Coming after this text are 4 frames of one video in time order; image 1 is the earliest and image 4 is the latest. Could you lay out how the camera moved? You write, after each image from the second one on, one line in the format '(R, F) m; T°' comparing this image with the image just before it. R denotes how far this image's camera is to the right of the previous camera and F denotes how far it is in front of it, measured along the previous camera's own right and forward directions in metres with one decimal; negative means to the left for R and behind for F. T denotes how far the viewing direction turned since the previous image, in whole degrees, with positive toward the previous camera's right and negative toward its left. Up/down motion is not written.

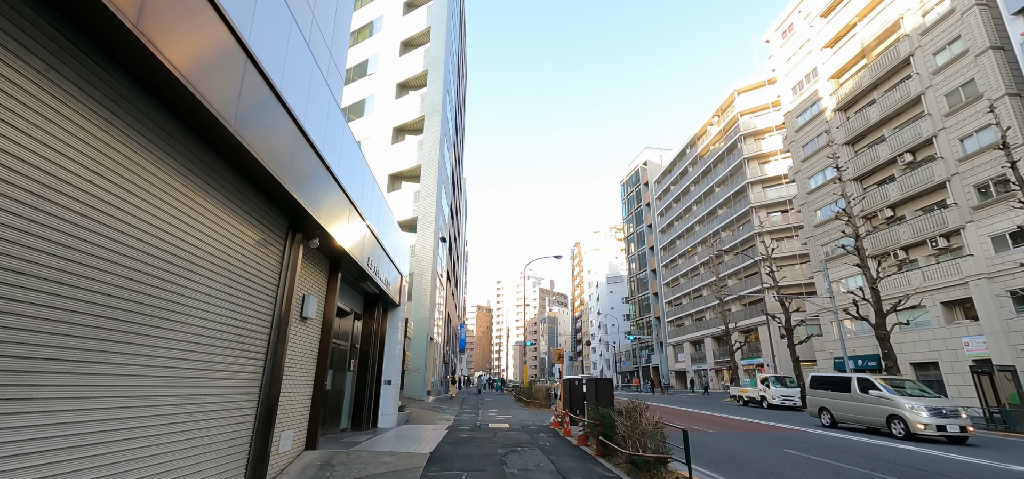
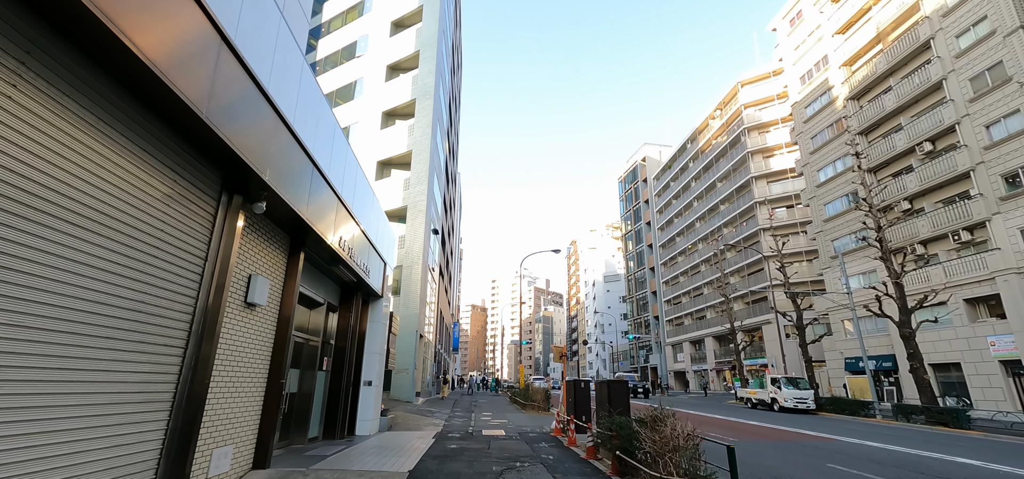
(-0.1, +1.6) m; +1°
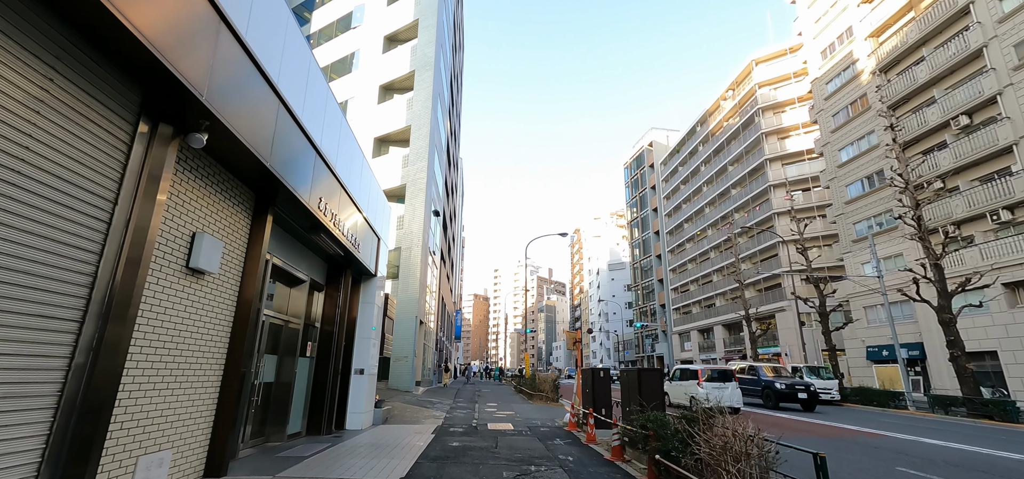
(-0.2, +1.4) m; 0°
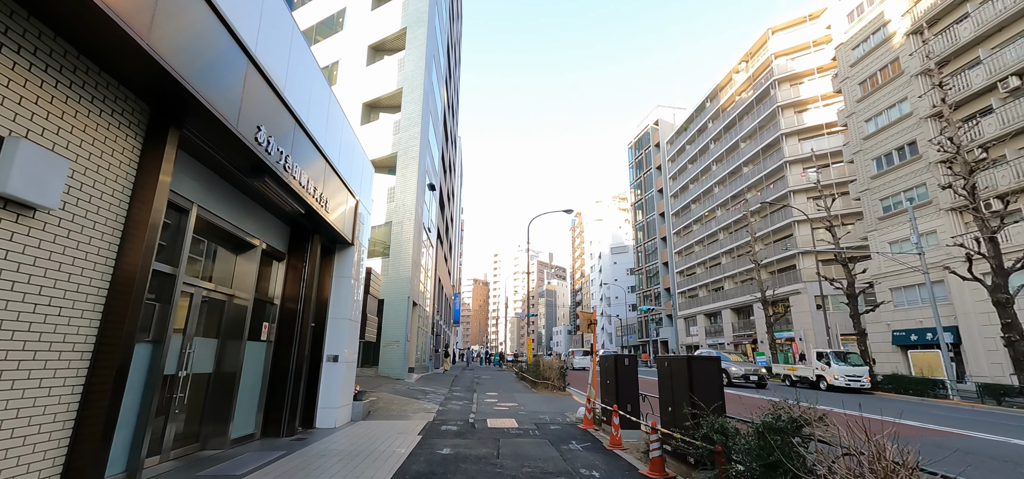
(-0.1, +1.9) m; 0°
